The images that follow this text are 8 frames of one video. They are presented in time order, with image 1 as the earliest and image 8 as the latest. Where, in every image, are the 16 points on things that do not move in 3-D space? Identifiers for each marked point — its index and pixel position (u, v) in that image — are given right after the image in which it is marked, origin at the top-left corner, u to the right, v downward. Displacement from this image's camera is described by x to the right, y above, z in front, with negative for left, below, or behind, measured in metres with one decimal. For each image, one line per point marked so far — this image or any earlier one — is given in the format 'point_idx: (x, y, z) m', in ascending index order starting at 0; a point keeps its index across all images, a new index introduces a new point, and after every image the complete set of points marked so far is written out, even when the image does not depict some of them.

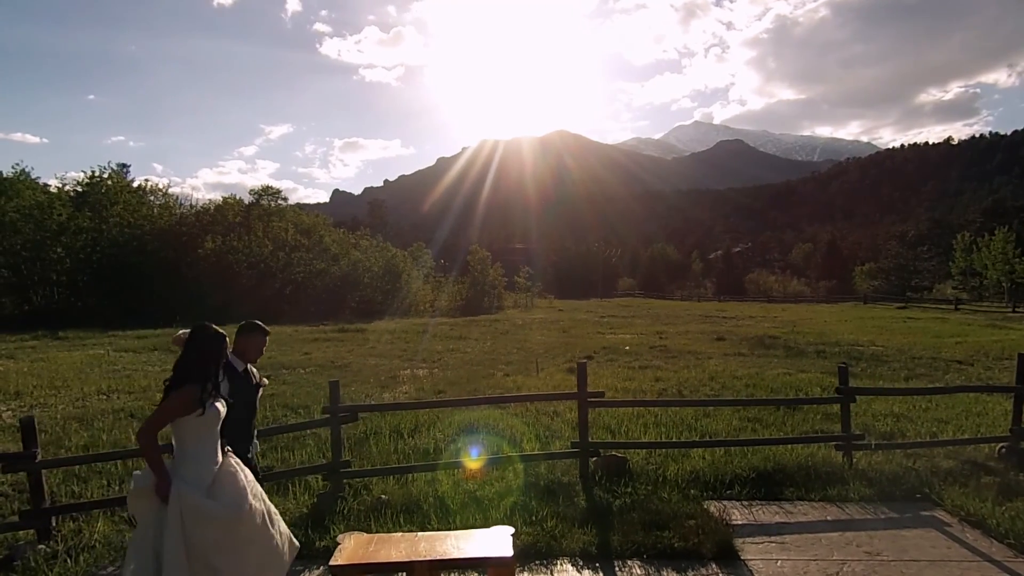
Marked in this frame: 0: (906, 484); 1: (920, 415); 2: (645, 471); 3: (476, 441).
0: (+4.0, -2.0, +6.5) m
1: (+6.2, -1.9, +9.8) m
2: (+1.4, -1.9, +6.8) m
3: (-0.4, -2.1, +8.7) m
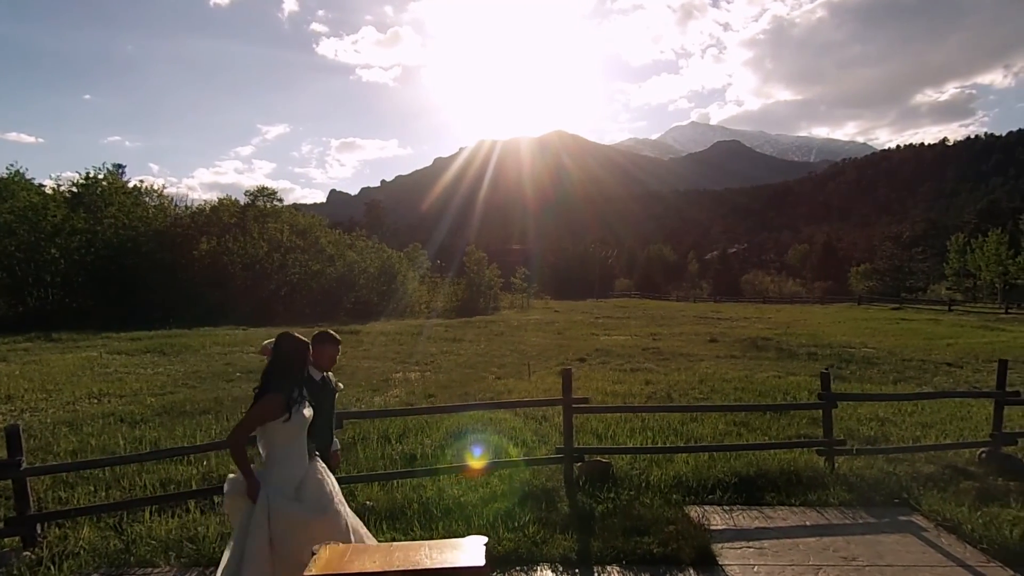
0: (+3.8, -2.1, +6.5) m
1: (+6.0, -2.0, +9.8) m
2: (+1.3, -2.0, +6.8) m
3: (-0.6, -2.1, +8.8) m
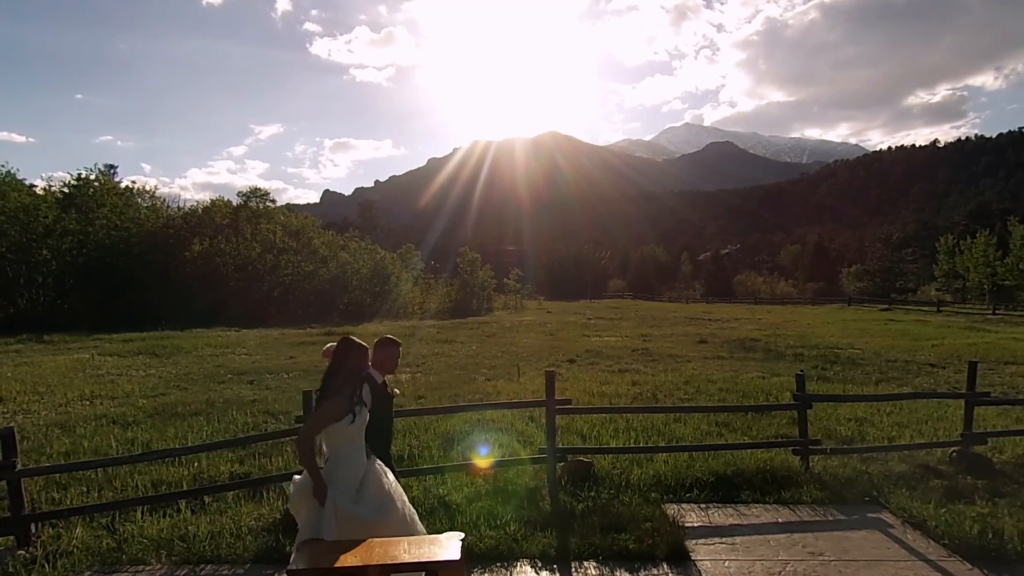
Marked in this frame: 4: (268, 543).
0: (+3.7, -2.1, +6.8) m
1: (+5.8, -2.1, +10.1) m
2: (+1.1, -2.1, +7.0) m
3: (-0.8, -2.2, +9.0) m
4: (-2.1, -2.2, +5.5) m
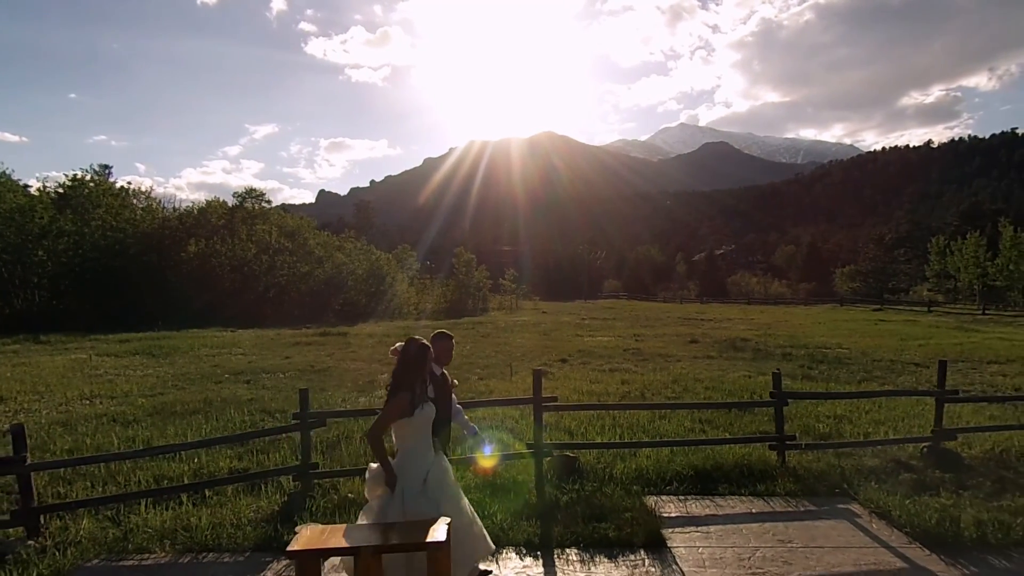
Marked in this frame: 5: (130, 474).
0: (+3.5, -2.1, +7.1) m
1: (+5.7, -2.1, +10.4) m
2: (+0.9, -2.1, +7.3) m
3: (-0.9, -2.2, +9.3) m
4: (-2.2, -2.2, +5.8) m
5: (-4.7, -2.3, +7.9) m
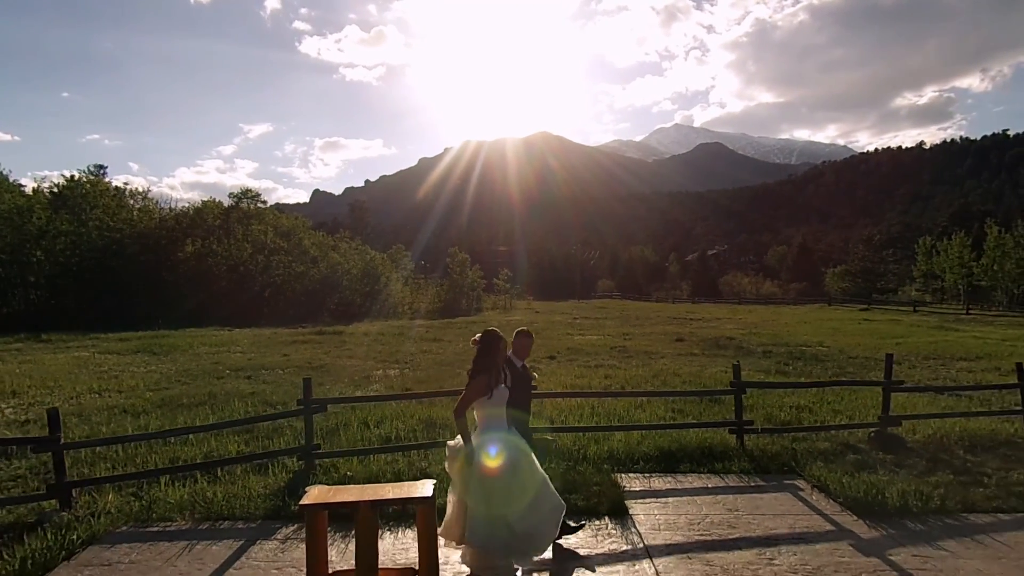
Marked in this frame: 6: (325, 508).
0: (+3.3, -2.1, +7.9) m
1: (+5.4, -2.1, +11.2) m
2: (+0.7, -2.1, +8.1) m
3: (-1.2, -2.2, +10.0) m
4: (-2.4, -2.2, +6.5) m
5: (-4.9, -2.2, +8.6) m
6: (-1.4, -1.5, +4.5) m
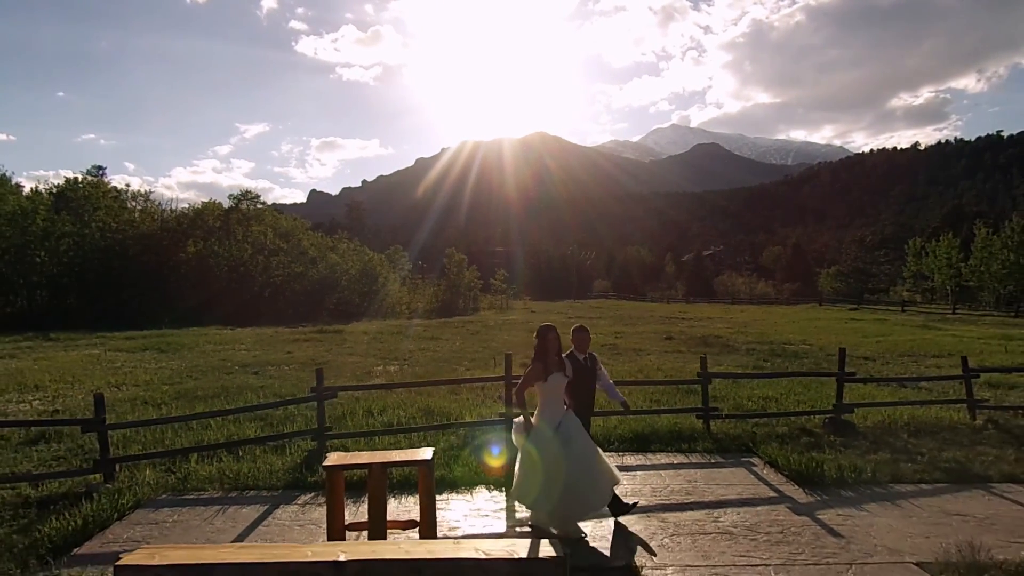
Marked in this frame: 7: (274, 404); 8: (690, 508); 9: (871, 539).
0: (+3.2, -2.1, +8.8) m
1: (+5.3, -2.1, +12.2) m
2: (+0.6, -2.1, +9.1) m
3: (-1.3, -2.2, +11.0) m
4: (-2.6, -2.2, +7.5) m
5: (-5.1, -2.3, +9.5) m
6: (-1.5, -1.5, +5.5) m
7: (-3.7, -1.8, +9.9) m
8: (+1.8, -2.2, +6.5) m
9: (+3.2, -2.2, +5.7) m
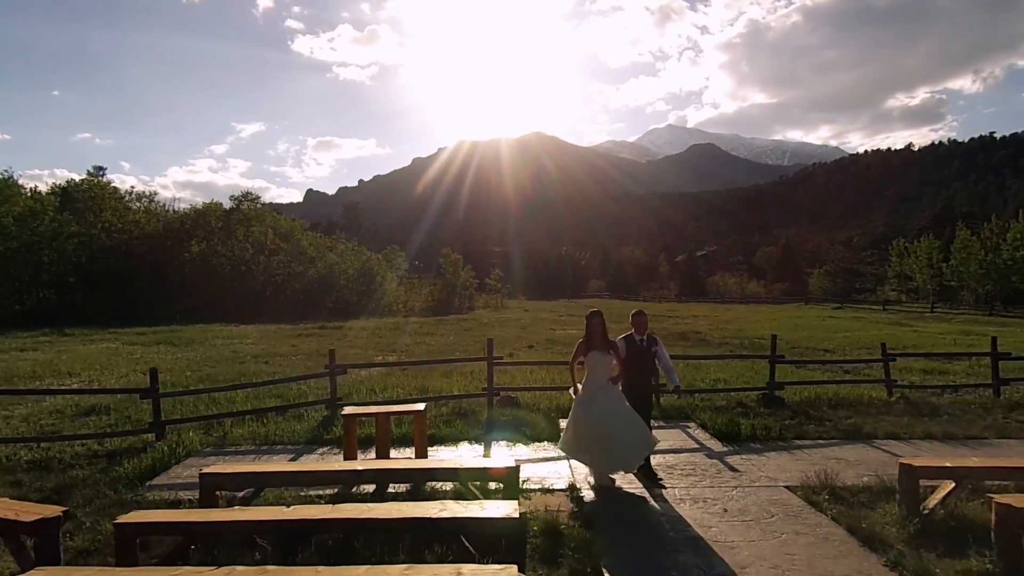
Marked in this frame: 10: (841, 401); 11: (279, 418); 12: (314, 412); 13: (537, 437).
0: (+2.8, -2.0, +10.6) m
1: (+4.9, -2.0, +14.0) m
2: (+0.3, -2.0, +10.8) m
3: (-1.6, -2.1, +12.7) m
4: (-2.9, -2.1, +9.2) m
5: (-5.4, -2.2, +11.3) m
6: (-1.8, -1.5, +7.2) m
7: (-4.0, -1.7, +11.6) m
8: (+1.5, -2.2, +8.3) m
9: (+2.9, -2.2, +7.5) m
10: (+6.0, -2.1, +11.7) m
11: (-3.8, -2.2, +10.4) m
12: (-3.4, -2.1, +10.9) m
13: (+0.3, -2.1, +9.1) m
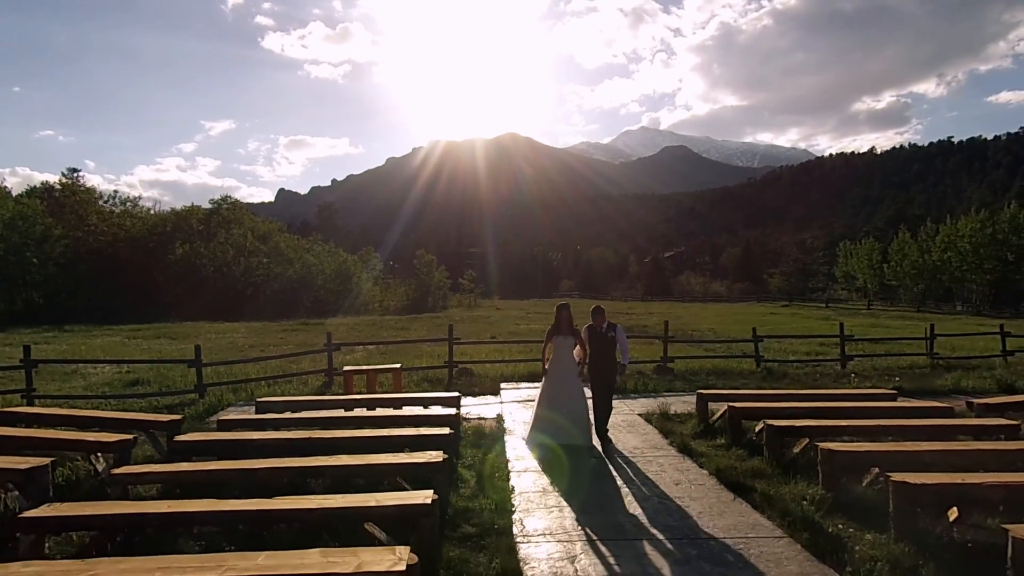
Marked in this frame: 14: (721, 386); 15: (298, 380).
0: (+1.8, -2.0, +14.2) m
1: (+3.7, -1.9, +17.7) m
2: (-0.8, -1.9, +14.3) m
3: (-2.8, -2.1, +16.1) m
4: (-3.9, -2.1, +12.6) m
5: (-6.5, -2.1, +14.5) m
6: (-2.7, -1.4, +10.6) m
7: (-5.1, -1.6, +14.9) m
8: (+0.6, -2.1, +11.8) m
9: (+2.0, -2.1, +11.1) m
10: (+4.9, -2.0, +15.4) m
11: (-4.8, -2.1, +13.8) m
12: (-4.4, -2.1, +14.3) m
13: (-0.6, -2.0, +12.6) m
14: (+4.3, -2.0, +13.2) m
15: (-4.7, -2.0, +13.8) m
